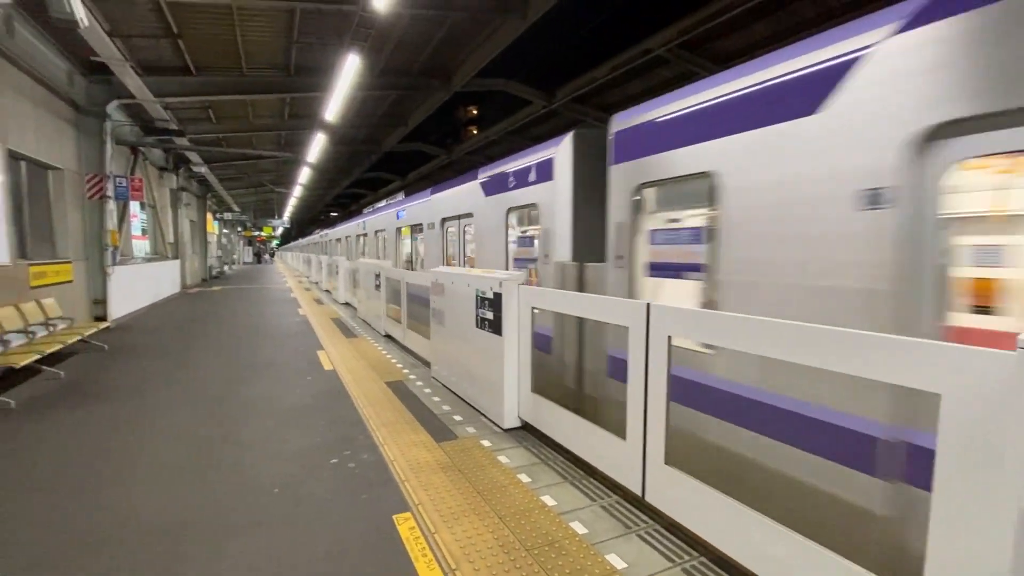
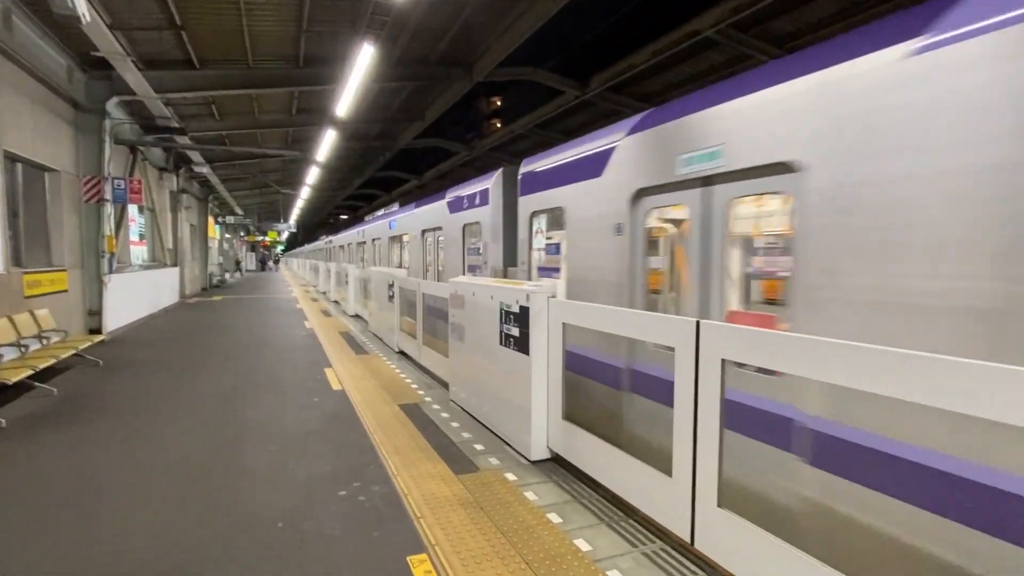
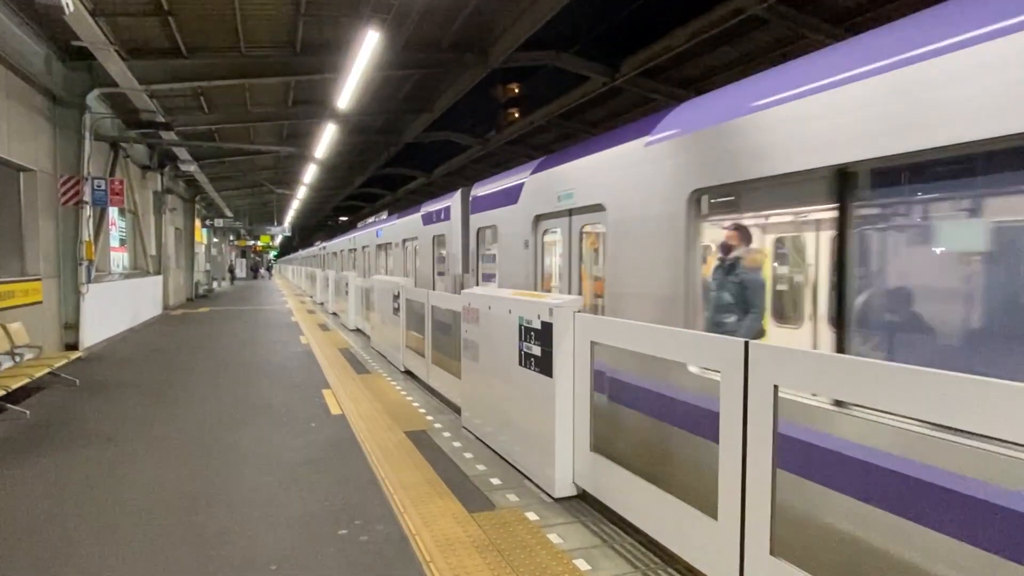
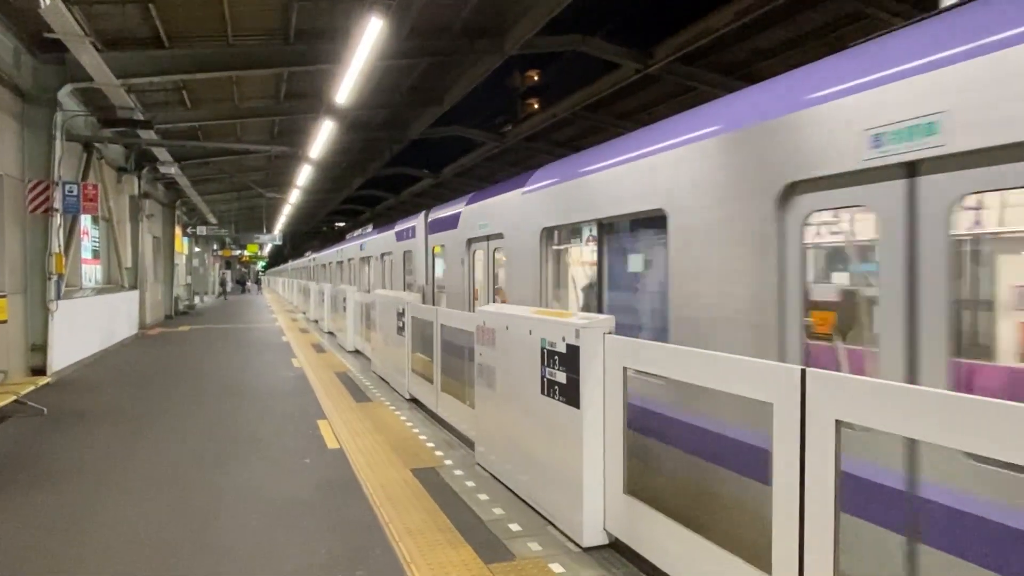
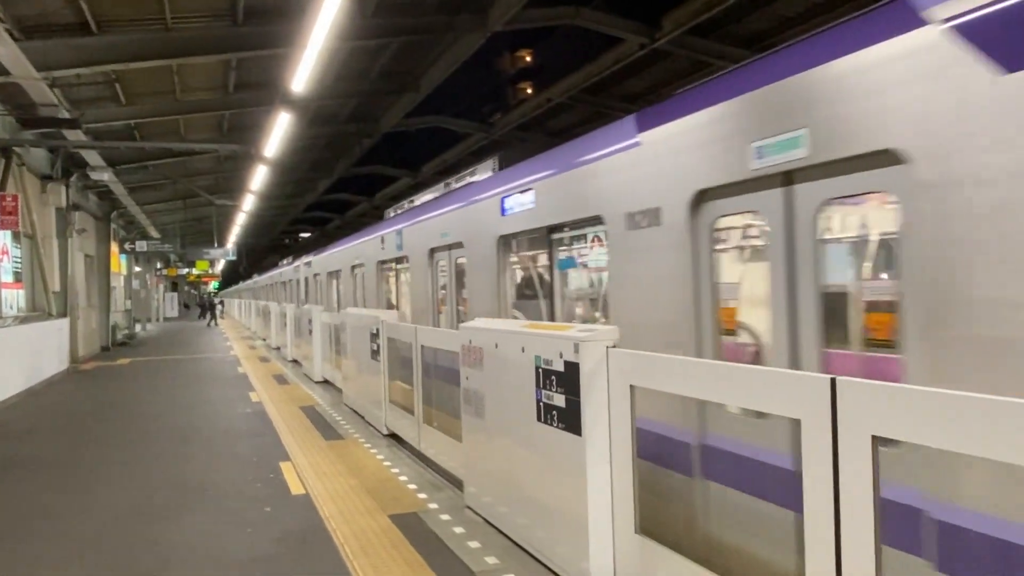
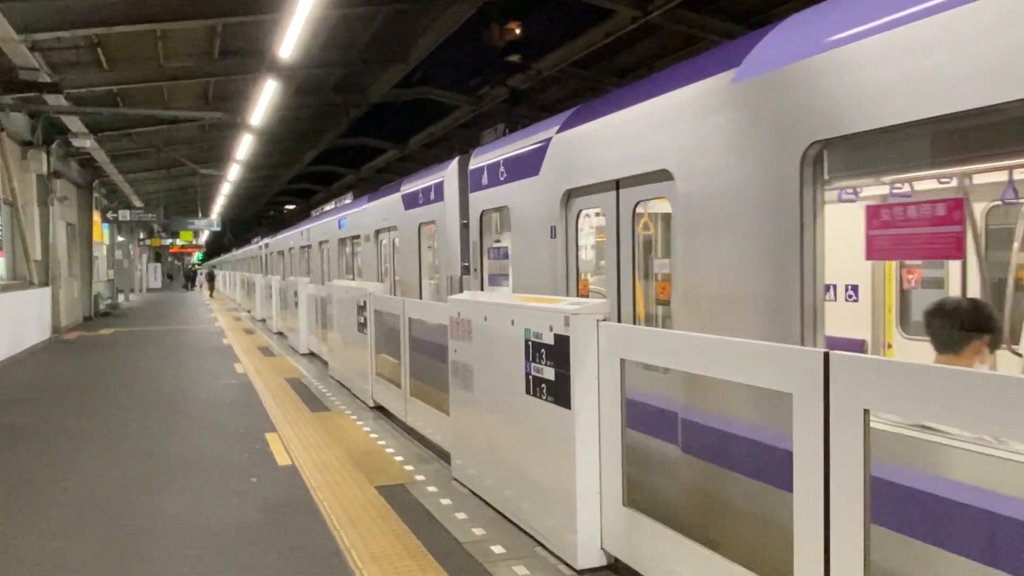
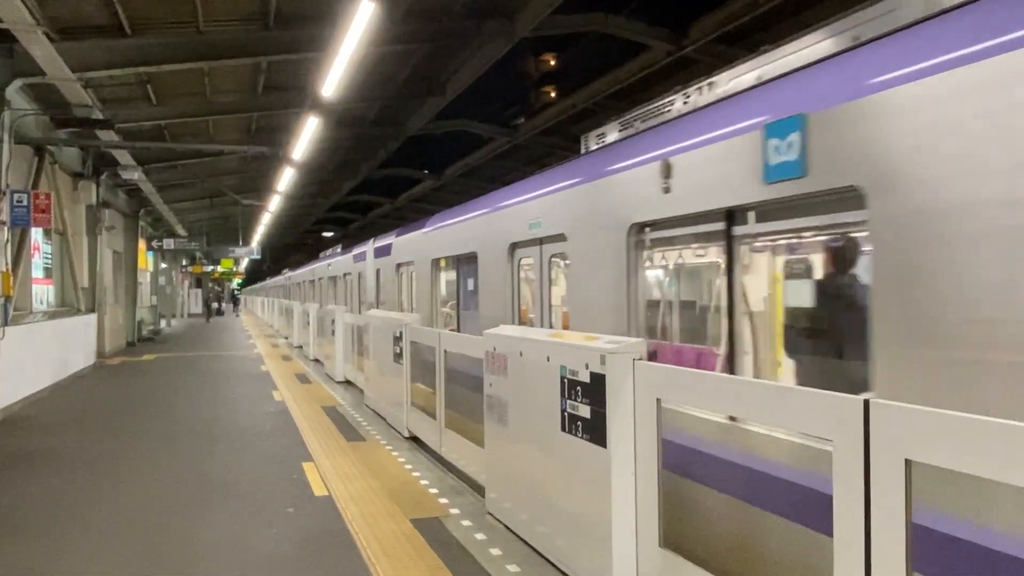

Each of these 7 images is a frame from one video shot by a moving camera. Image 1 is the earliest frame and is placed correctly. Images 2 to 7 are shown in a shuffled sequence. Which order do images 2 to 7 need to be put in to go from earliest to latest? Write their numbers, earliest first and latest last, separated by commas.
2, 3, 4, 7, 5, 6
